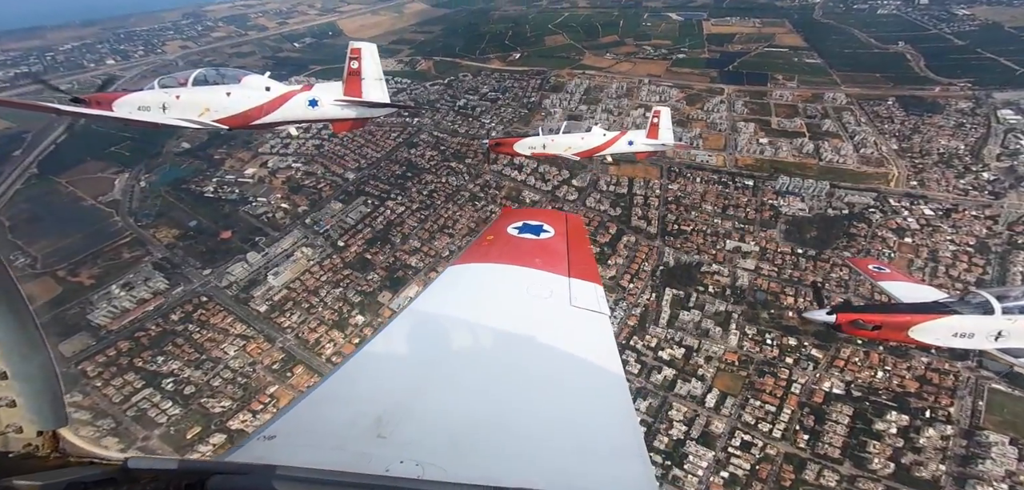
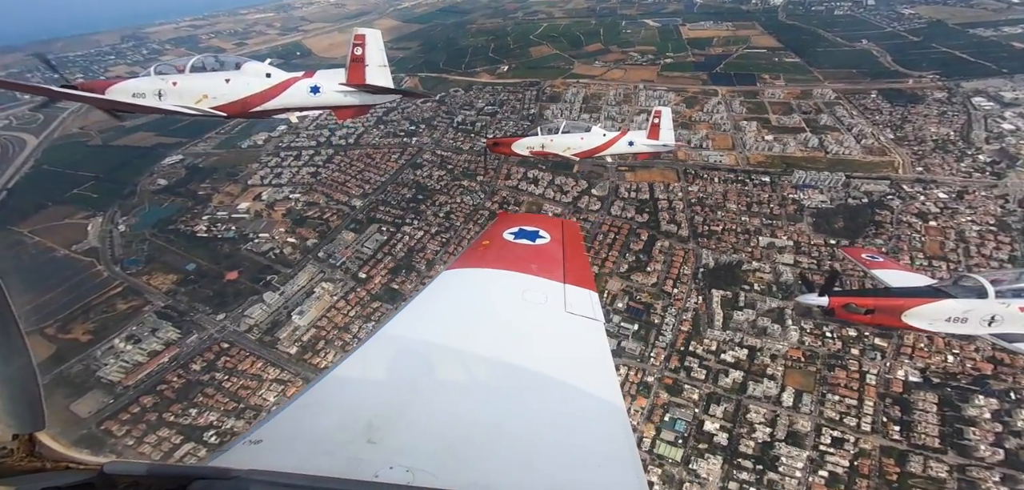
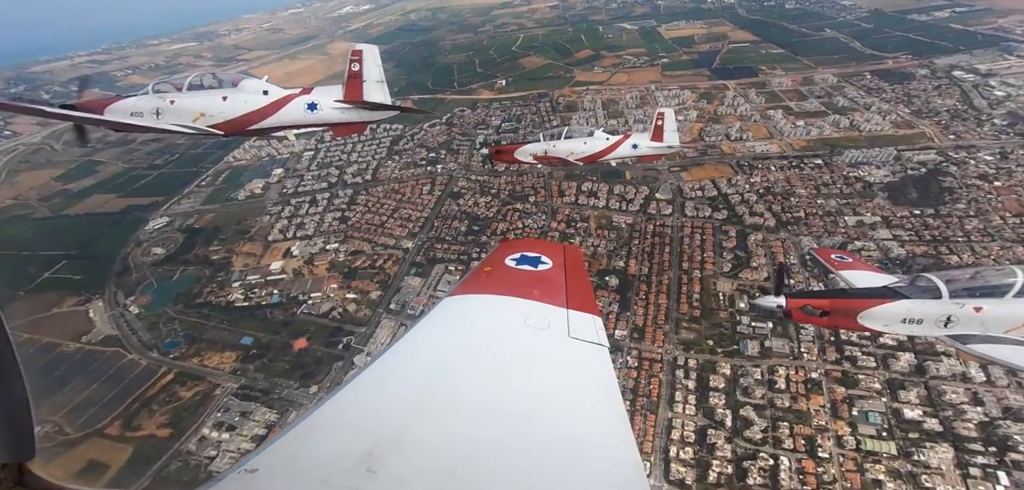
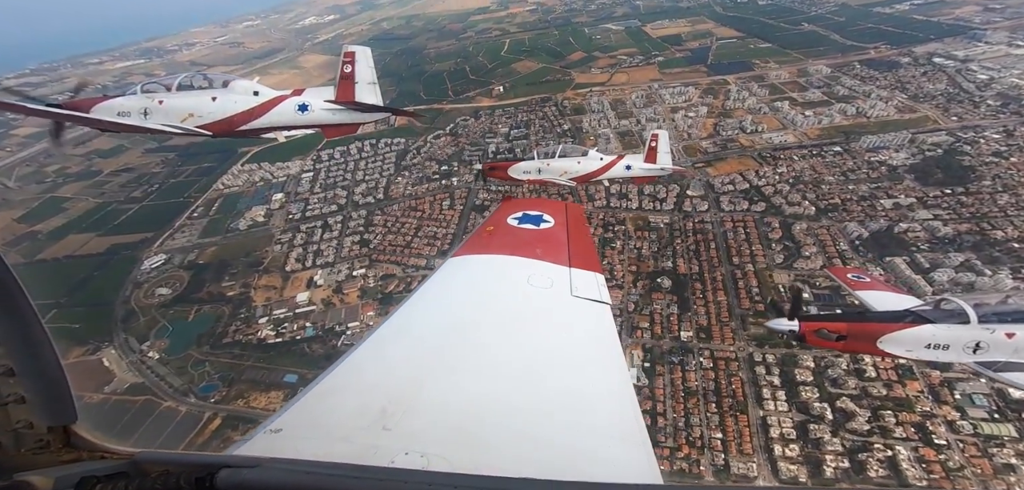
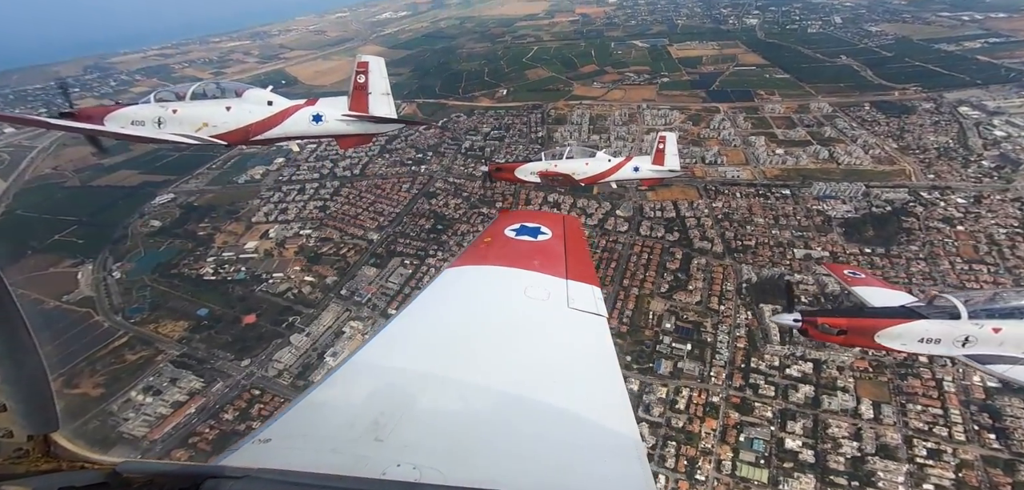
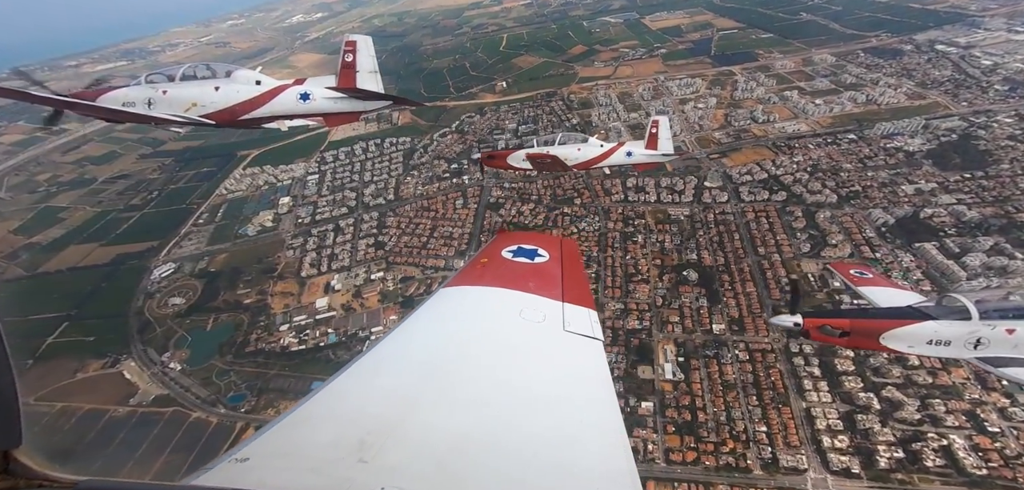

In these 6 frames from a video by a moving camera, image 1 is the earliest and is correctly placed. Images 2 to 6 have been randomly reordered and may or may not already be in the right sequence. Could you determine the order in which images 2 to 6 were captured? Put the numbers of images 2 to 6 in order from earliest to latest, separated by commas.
2, 5, 3, 4, 6
